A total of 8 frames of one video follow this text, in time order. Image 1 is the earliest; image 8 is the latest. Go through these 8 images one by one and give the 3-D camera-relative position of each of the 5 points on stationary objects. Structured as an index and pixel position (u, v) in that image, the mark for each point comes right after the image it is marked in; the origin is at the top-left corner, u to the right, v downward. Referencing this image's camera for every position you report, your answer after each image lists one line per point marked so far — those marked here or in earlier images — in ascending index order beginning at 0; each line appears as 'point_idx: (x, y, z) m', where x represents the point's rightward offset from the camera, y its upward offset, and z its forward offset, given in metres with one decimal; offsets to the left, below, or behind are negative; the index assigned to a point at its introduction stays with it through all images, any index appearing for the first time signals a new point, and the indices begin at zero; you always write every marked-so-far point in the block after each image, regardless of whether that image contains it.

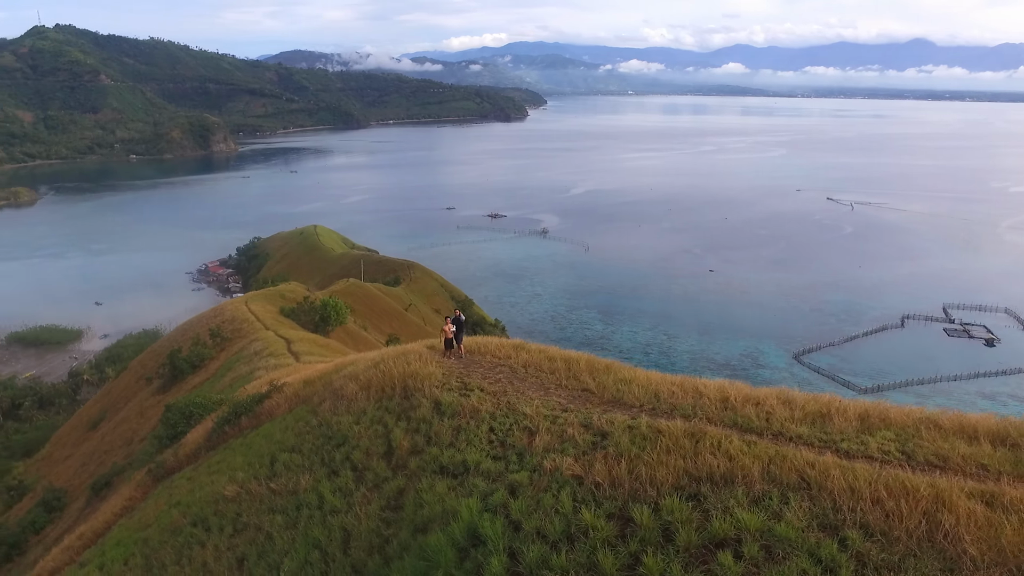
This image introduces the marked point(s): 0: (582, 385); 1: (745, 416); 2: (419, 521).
0: (+0.8, -1.1, +9.4) m
1: (+2.2, -1.2, +7.7) m
2: (-0.9, -2.1, +7.6) m
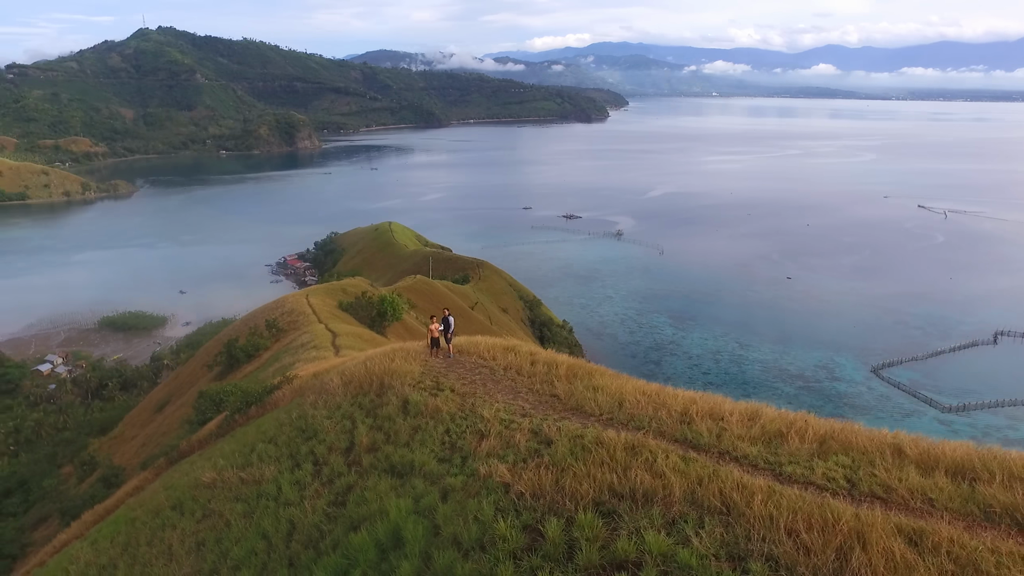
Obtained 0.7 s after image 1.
0: (+0.4, -1.2, +9.1) m
1: (+1.7, -1.3, +7.3) m
2: (-1.4, -2.1, +7.5) m
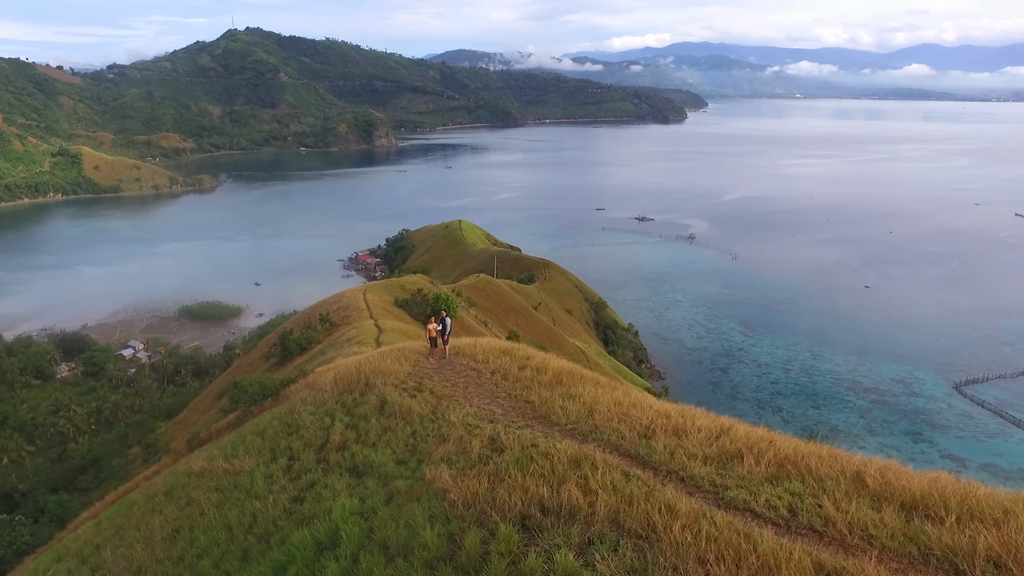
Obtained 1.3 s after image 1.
0: (+0.2, -1.2, +8.9) m
1: (+1.2, -1.4, +7.0) m
2: (-1.9, -2.1, +7.5) m
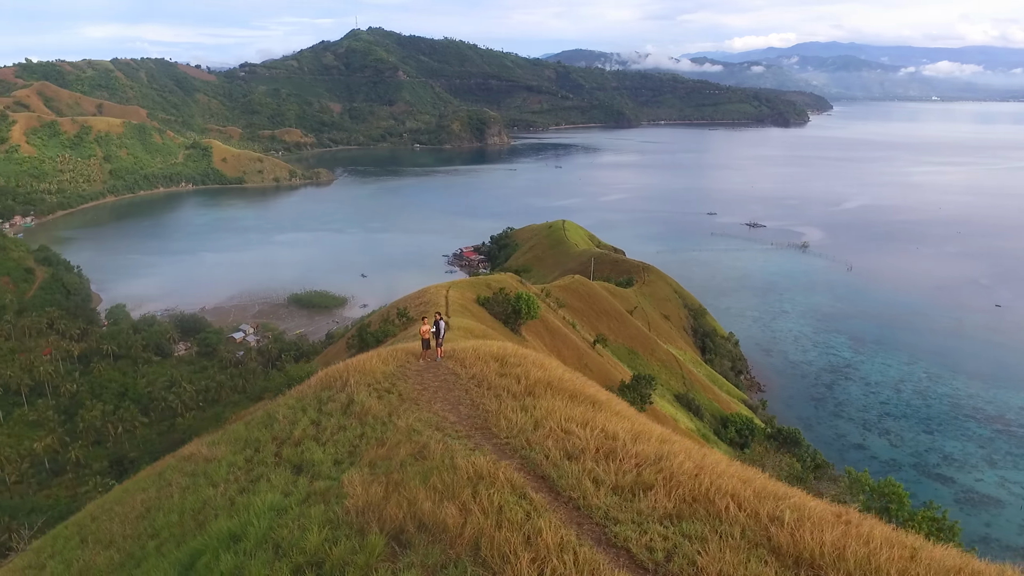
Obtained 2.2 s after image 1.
0: (-0.3, -1.3, +8.7) m
1: (+0.5, -1.5, +6.7) m
2: (-2.6, -2.1, +7.6) m
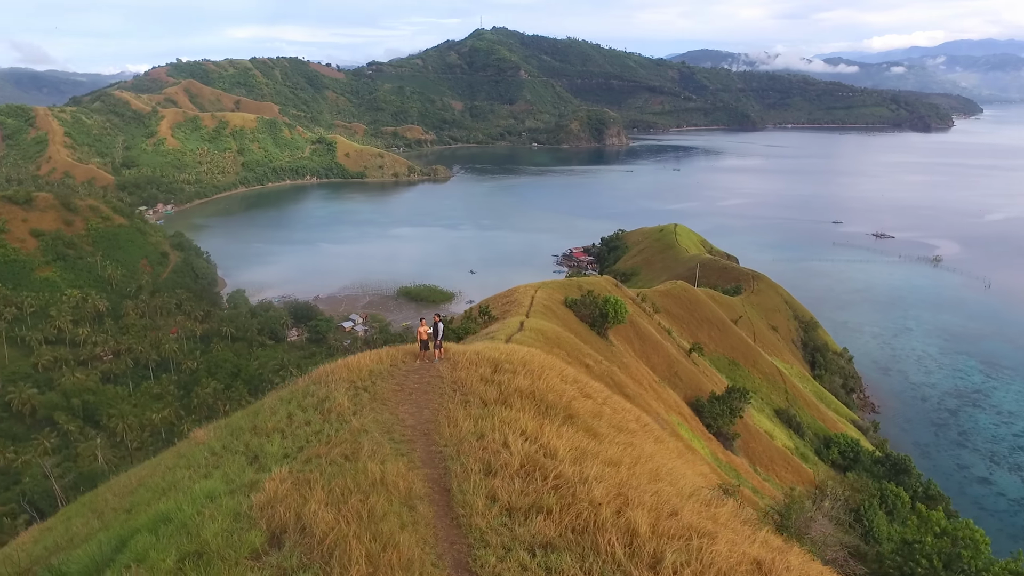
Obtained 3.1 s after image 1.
0: (-0.7, -1.3, +8.6) m
1: (-0.3, -1.6, +6.5) m
2: (-3.1, -2.0, +7.9) m
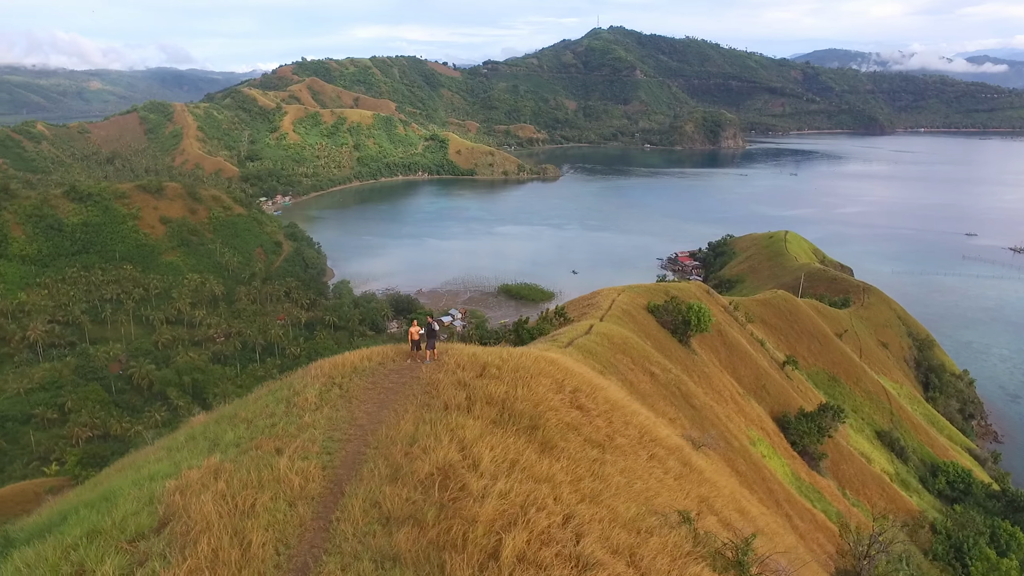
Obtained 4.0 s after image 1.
0: (-1.2, -1.3, +8.6) m
1: (-1.1, -1.6, +6.4) m
2: (-3.7, -1.9, +8.2) m
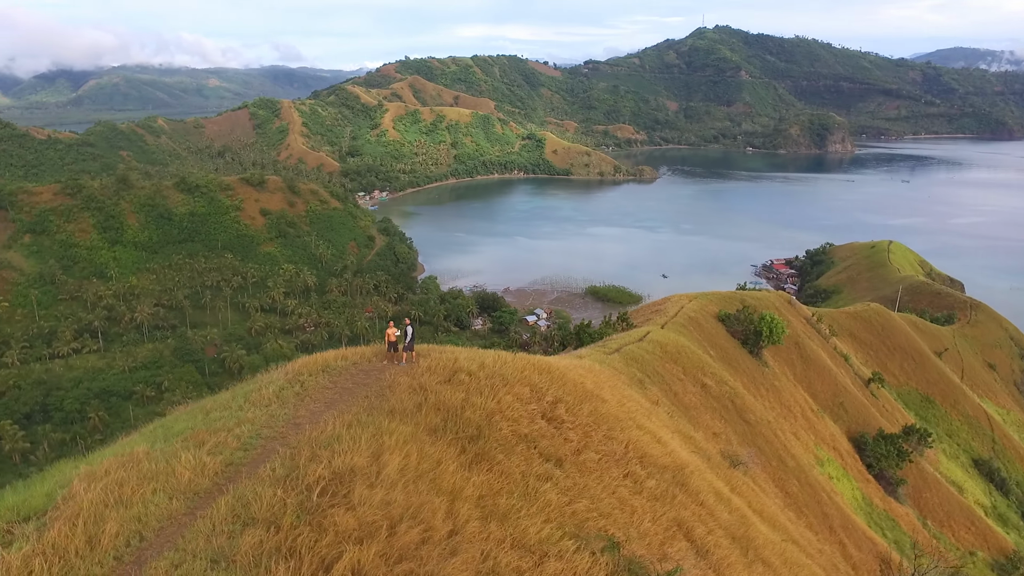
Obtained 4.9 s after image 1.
0: (-1.8, -1.4, +8.6) m
1: (-2.0, -1.6, +6.4) m
2: (-4.4, -1.8, +8.6) m
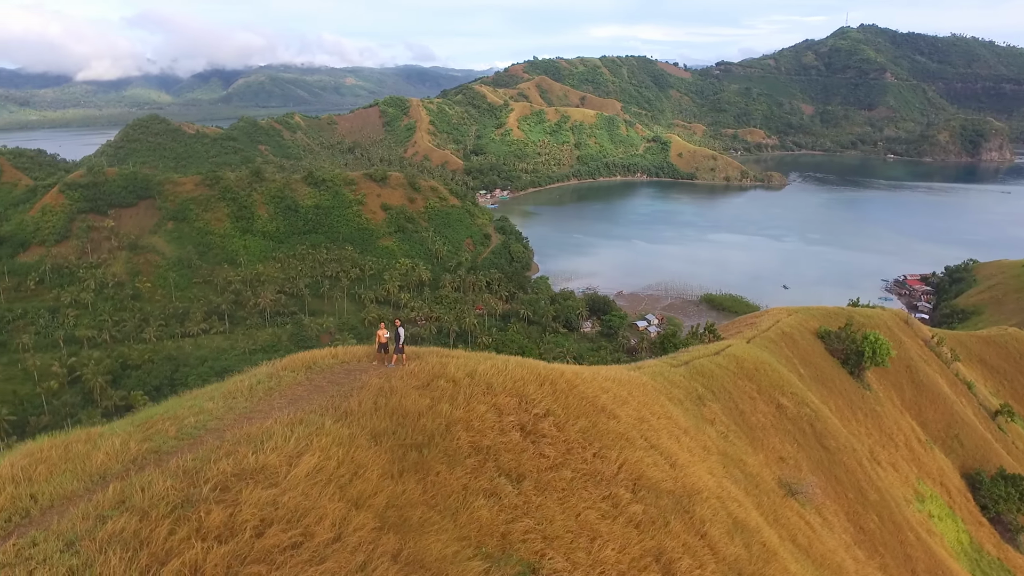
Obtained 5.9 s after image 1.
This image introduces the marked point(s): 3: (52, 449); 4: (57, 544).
0: (-2.3, -1.3, +8.7) m
1: (-2.9, -1.6, +6.6) m
2: (-4.9, -1.7, +9.1) m
3: (-4.3, -1.5, +7.3) m
4: (-3.1, -1.8, +5.4) m
